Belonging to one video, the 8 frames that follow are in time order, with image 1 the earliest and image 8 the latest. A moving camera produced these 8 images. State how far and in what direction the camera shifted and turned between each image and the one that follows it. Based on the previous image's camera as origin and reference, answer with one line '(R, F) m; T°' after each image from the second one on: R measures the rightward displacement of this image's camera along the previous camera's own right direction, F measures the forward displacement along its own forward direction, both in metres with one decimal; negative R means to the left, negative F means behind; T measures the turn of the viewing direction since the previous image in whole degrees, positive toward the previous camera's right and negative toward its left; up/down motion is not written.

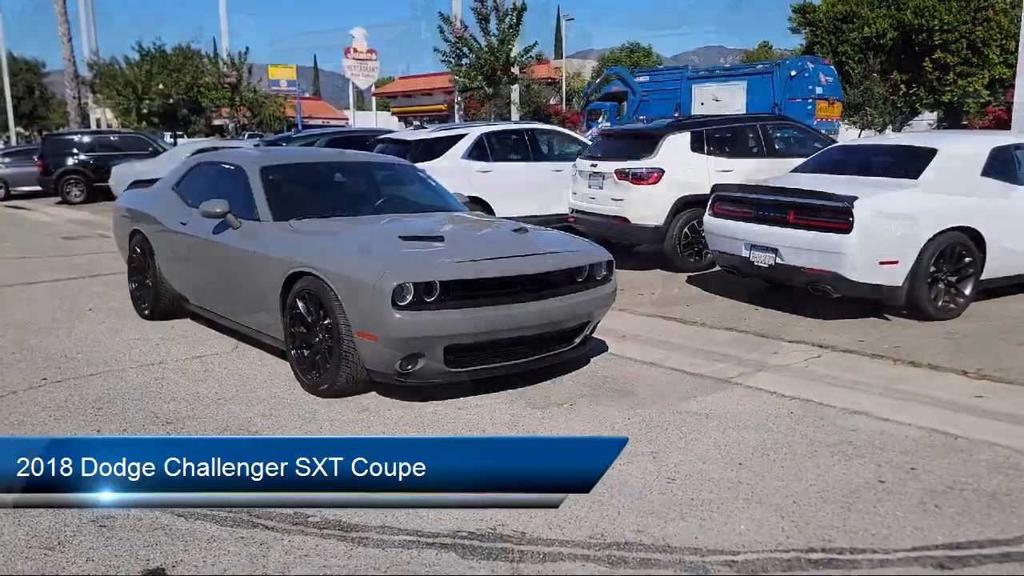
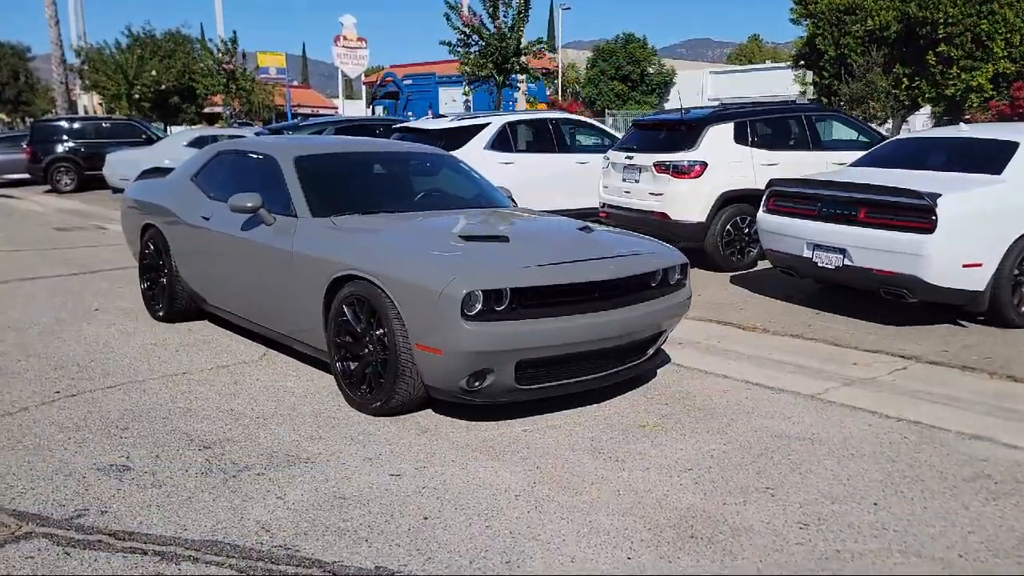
(-0.5, +0.6) m; +1°
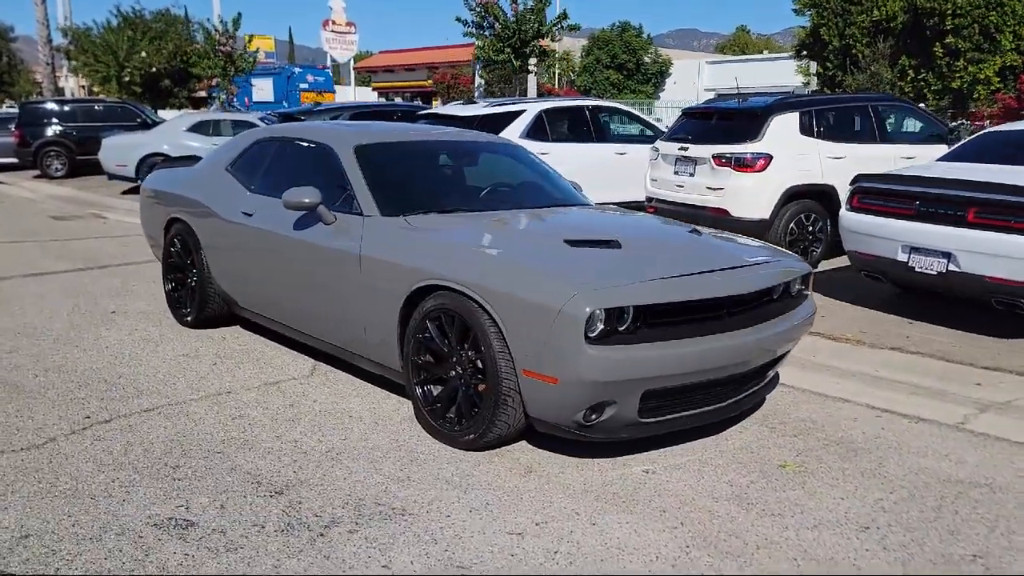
(-0.6, +0.7) m; +1°
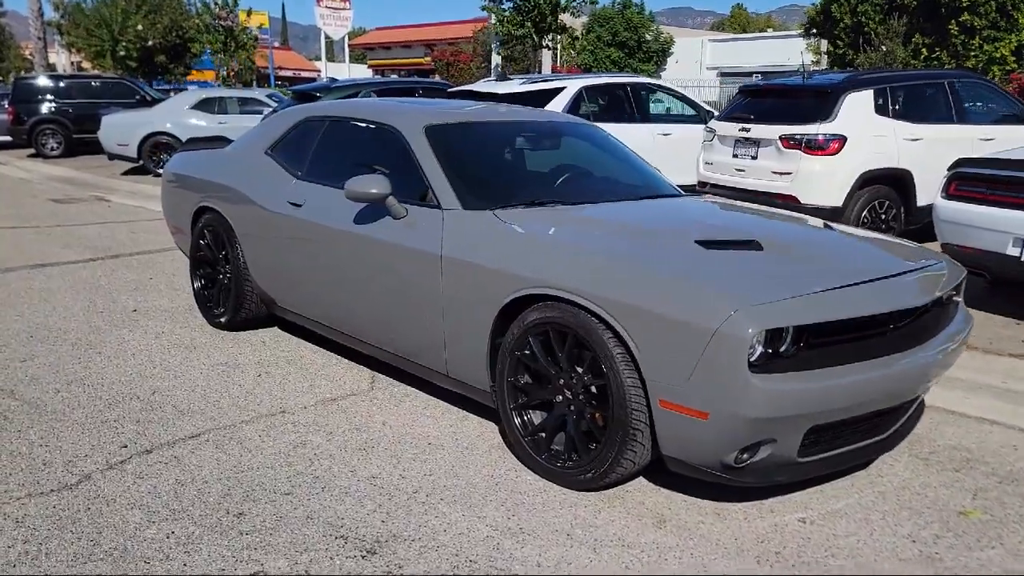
(-0.5, +0.7) m; 0°
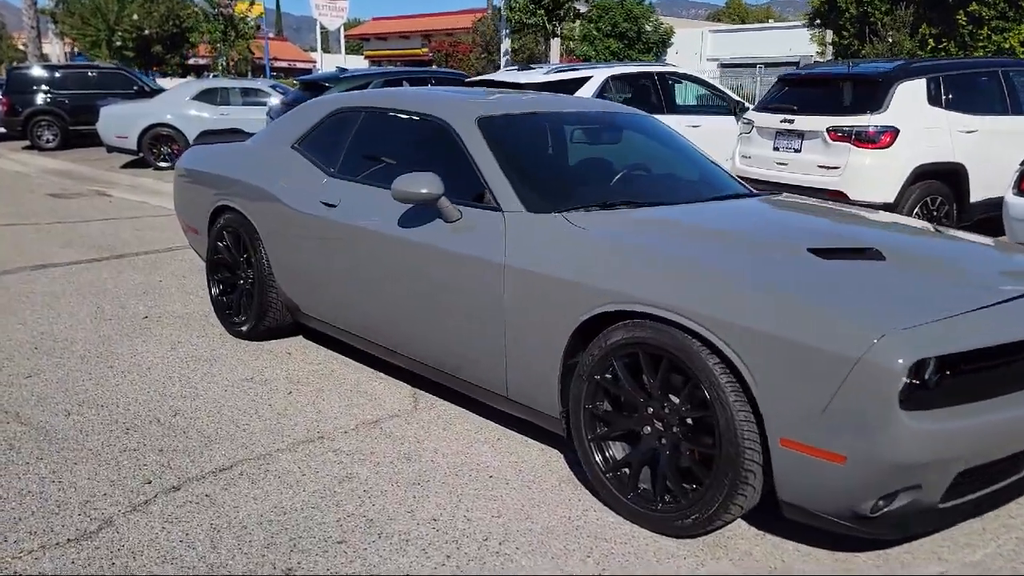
(-0.3, +0.5) m; 0°
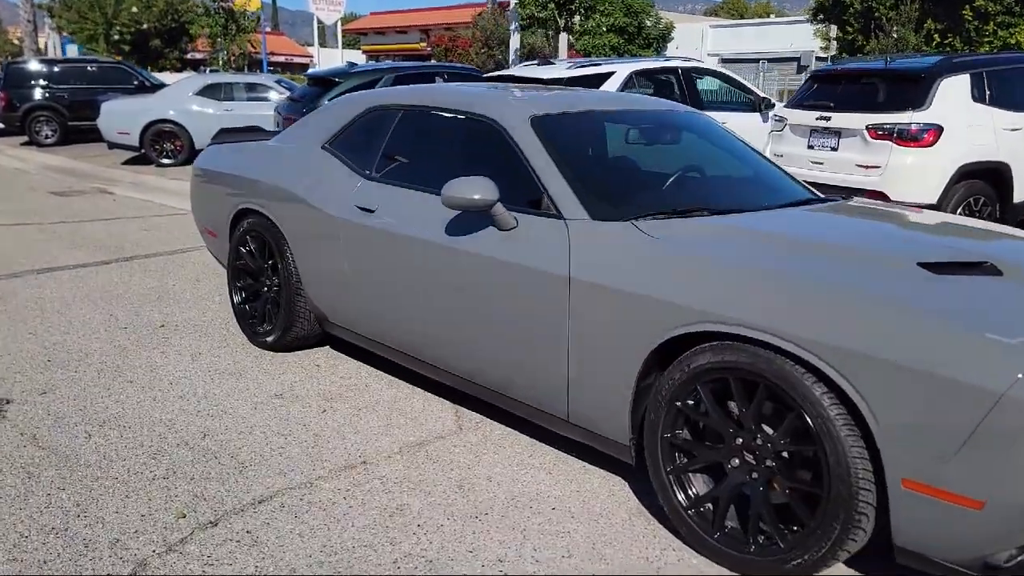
(-0.2, +0.3) m; 0°
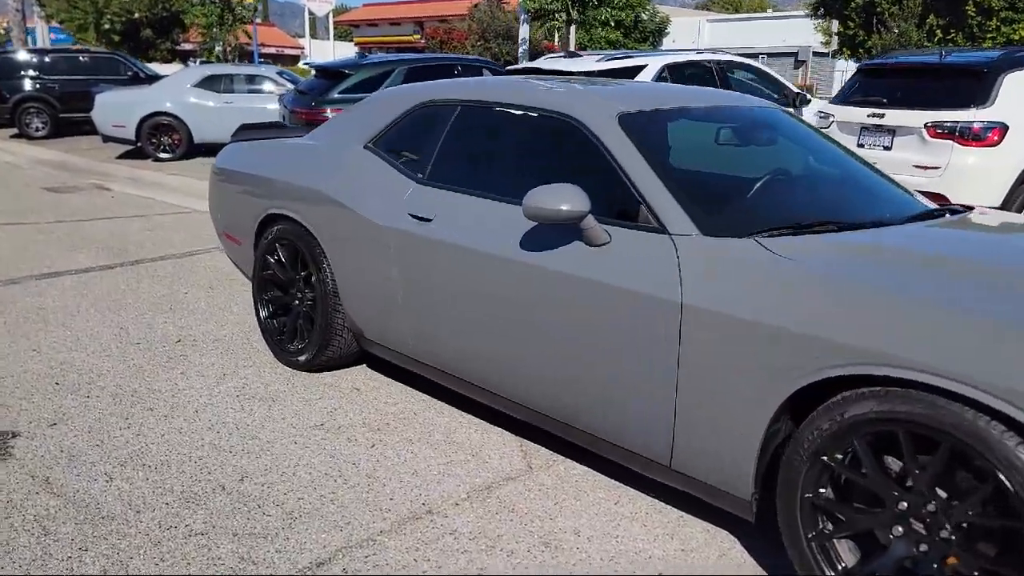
(-0.3, +0.5) m; +1°
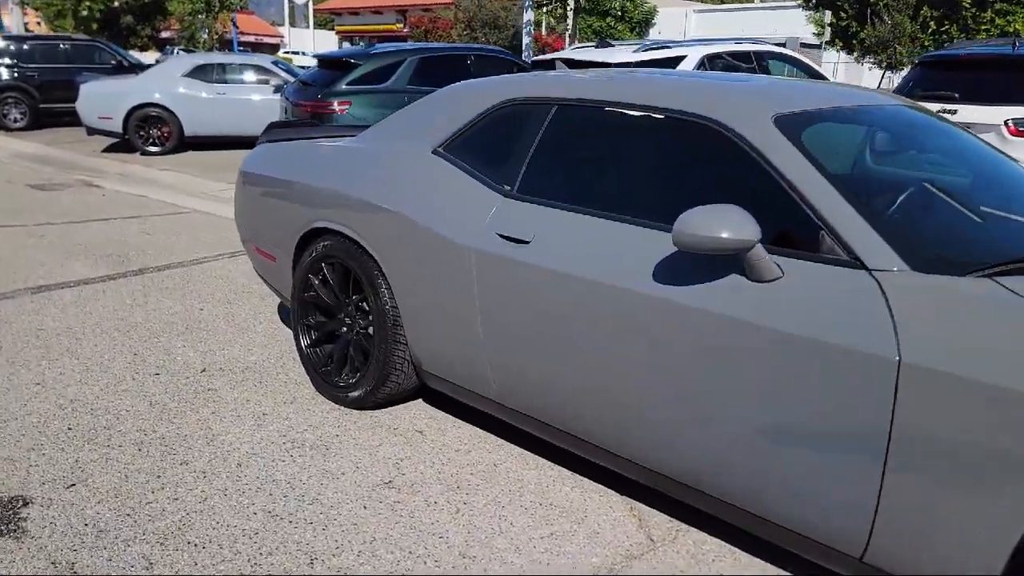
(-0.5, +0.6) m; +1°
